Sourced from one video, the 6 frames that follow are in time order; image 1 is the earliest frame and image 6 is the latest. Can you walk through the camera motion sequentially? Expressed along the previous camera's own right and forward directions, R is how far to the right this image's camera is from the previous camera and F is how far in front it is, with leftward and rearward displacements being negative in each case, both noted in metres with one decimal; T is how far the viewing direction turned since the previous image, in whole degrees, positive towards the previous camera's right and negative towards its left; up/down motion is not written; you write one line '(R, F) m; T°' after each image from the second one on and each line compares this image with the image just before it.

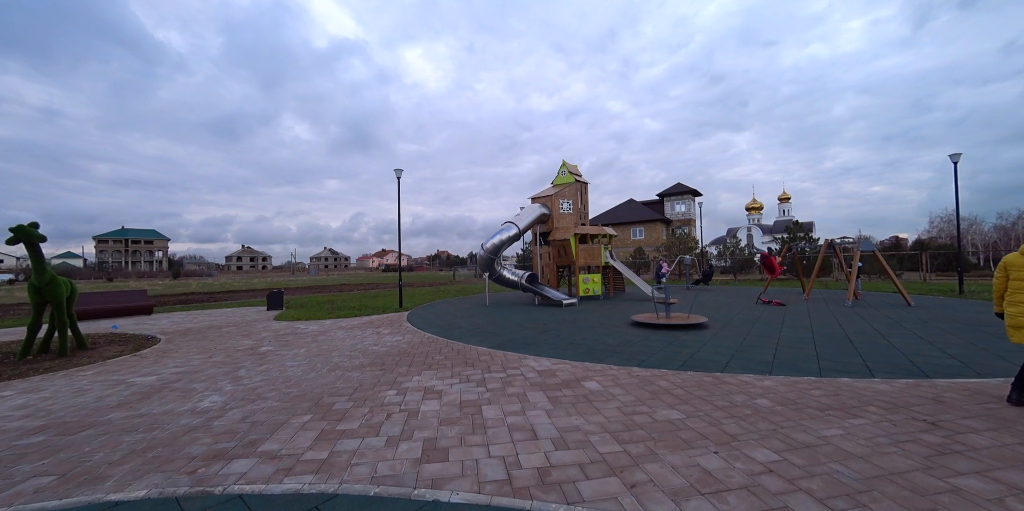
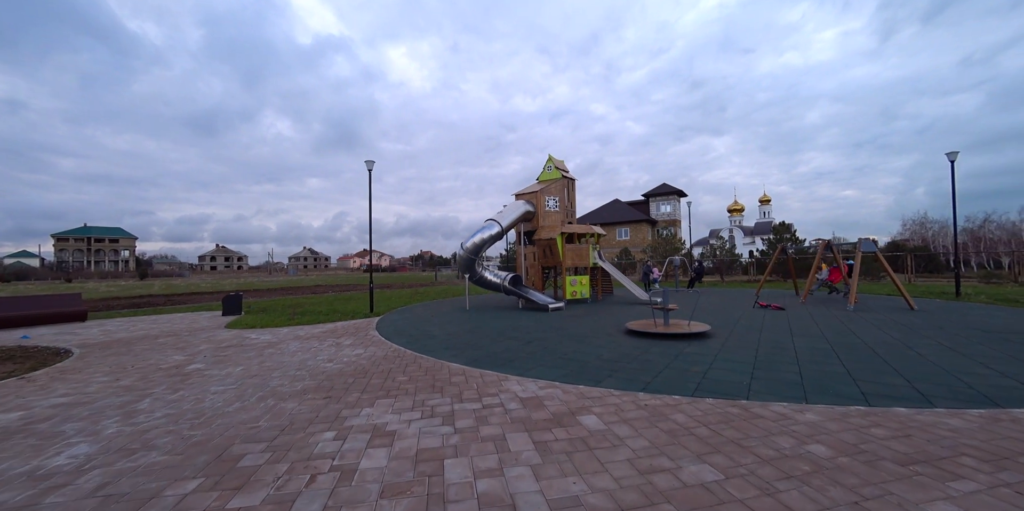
(+0.1, +1.1) m; +2°
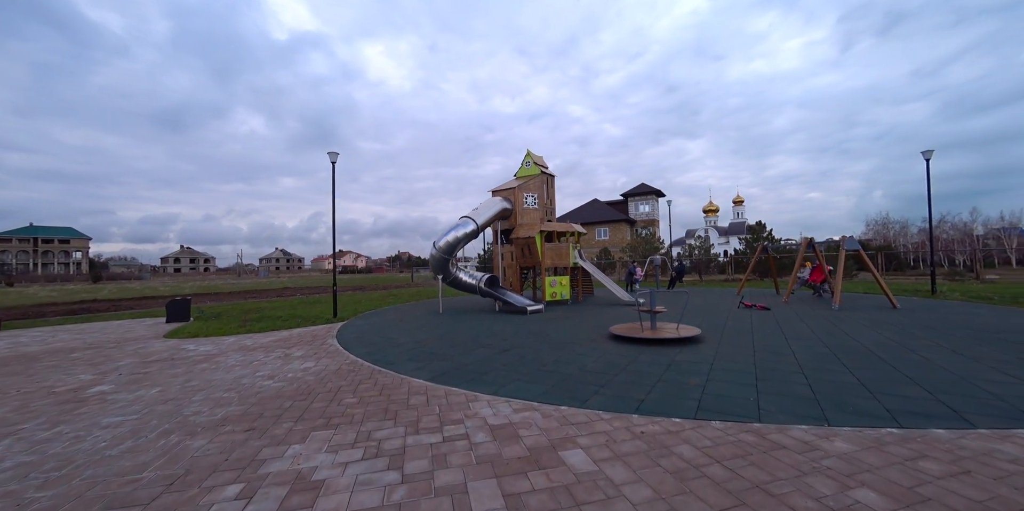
(+0.1, +0.8) m; +3°
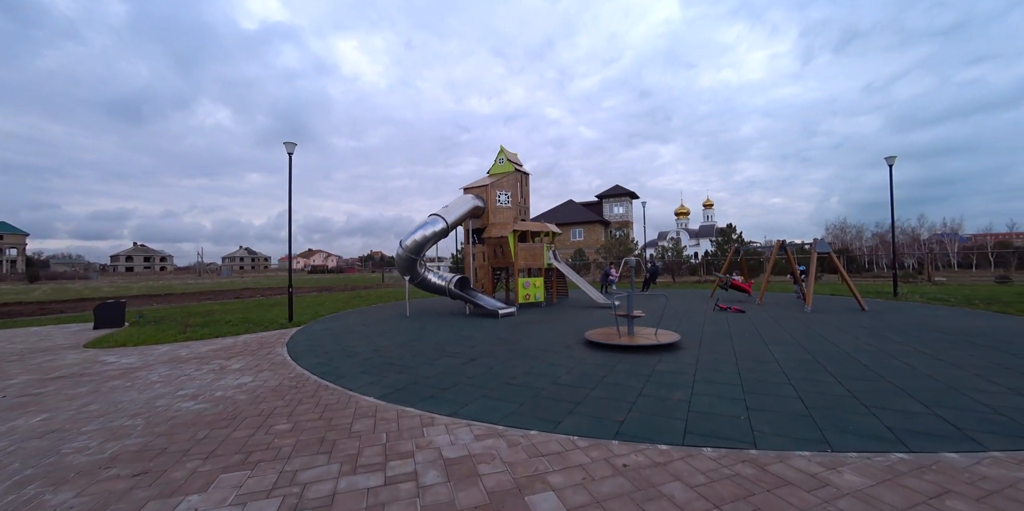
(+0.1, +0.6) m; +4°
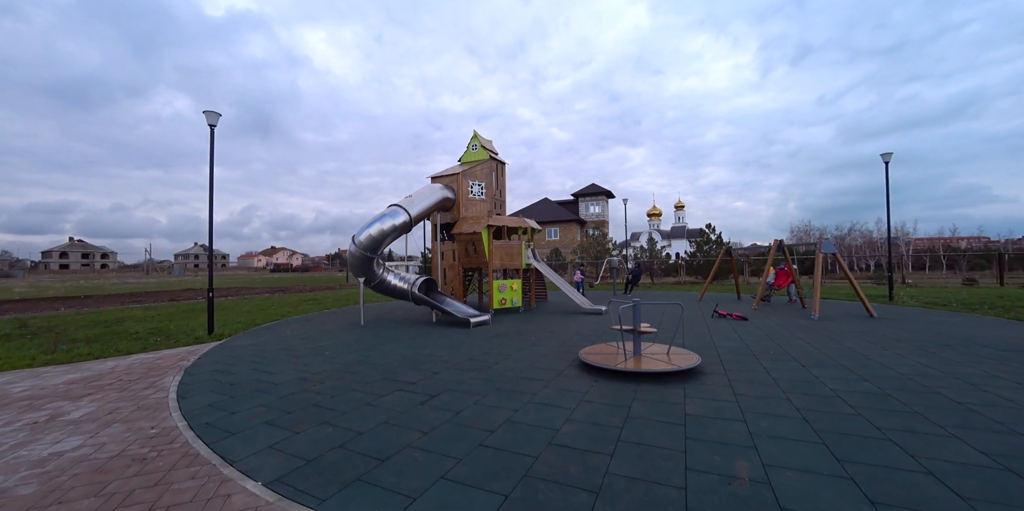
(-0.1, +1.8) m; +4°
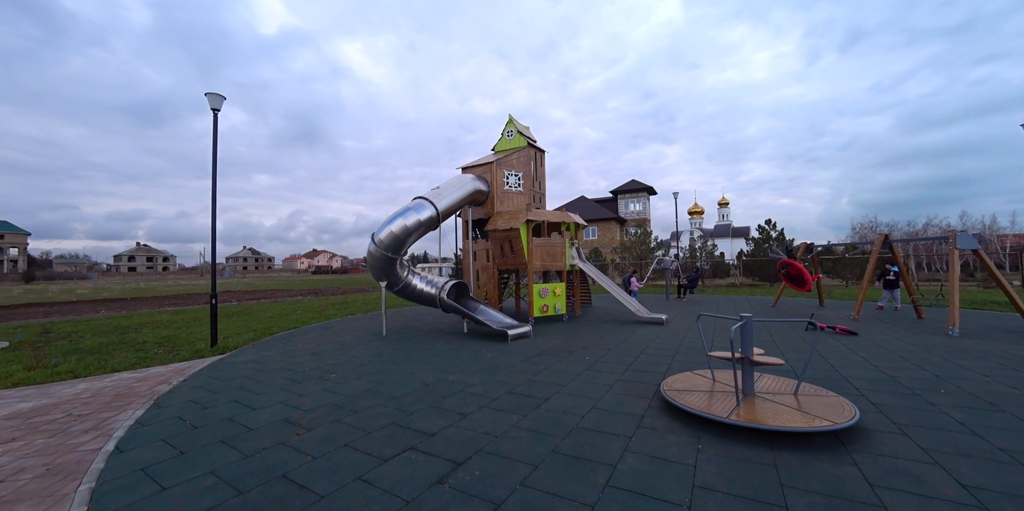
(-0.3, +1.7) m; -5°
